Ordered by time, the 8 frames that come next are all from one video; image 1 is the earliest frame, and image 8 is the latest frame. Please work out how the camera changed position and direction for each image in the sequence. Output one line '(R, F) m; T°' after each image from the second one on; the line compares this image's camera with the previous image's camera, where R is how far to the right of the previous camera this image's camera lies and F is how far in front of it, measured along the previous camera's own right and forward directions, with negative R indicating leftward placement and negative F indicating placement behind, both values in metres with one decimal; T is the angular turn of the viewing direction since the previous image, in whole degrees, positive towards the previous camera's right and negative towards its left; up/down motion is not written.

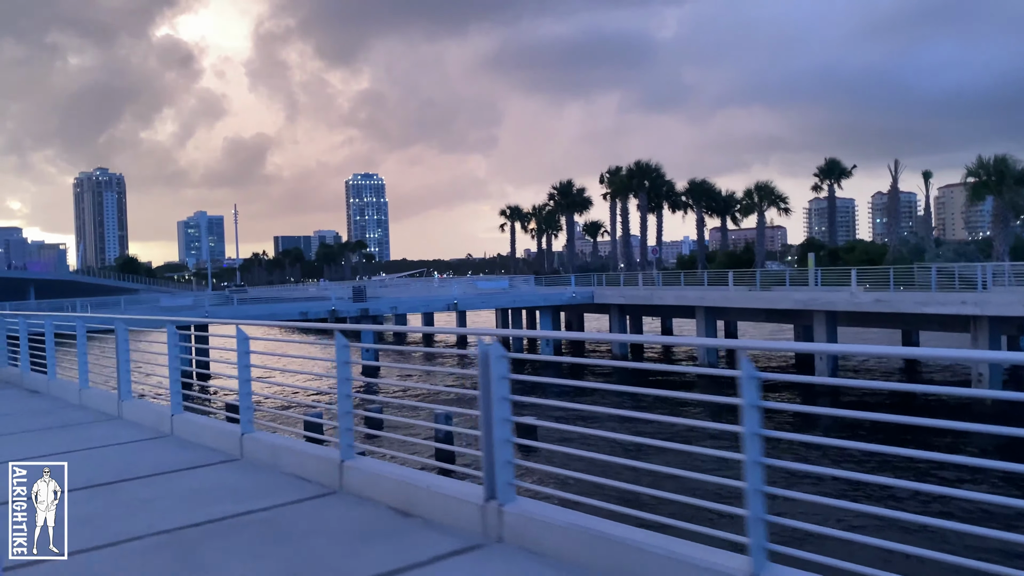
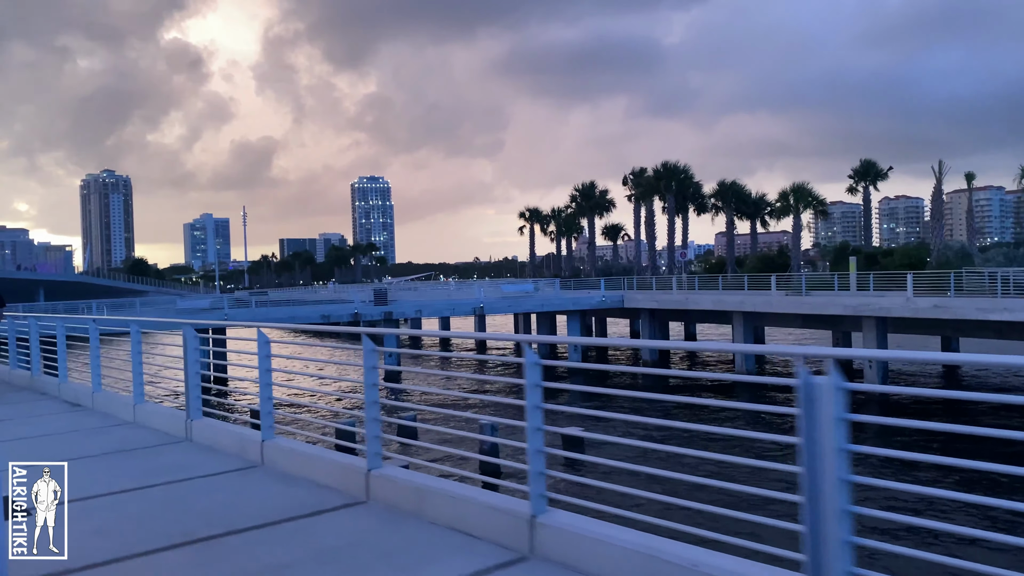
(-0.7, +0.8) m; 0°
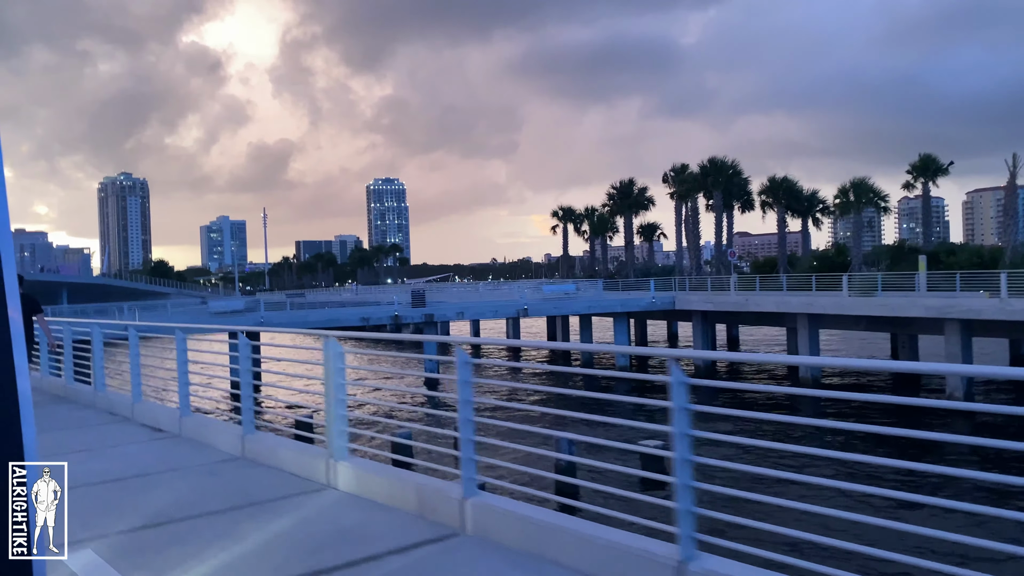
(-0.9, +1.1) m; -1°
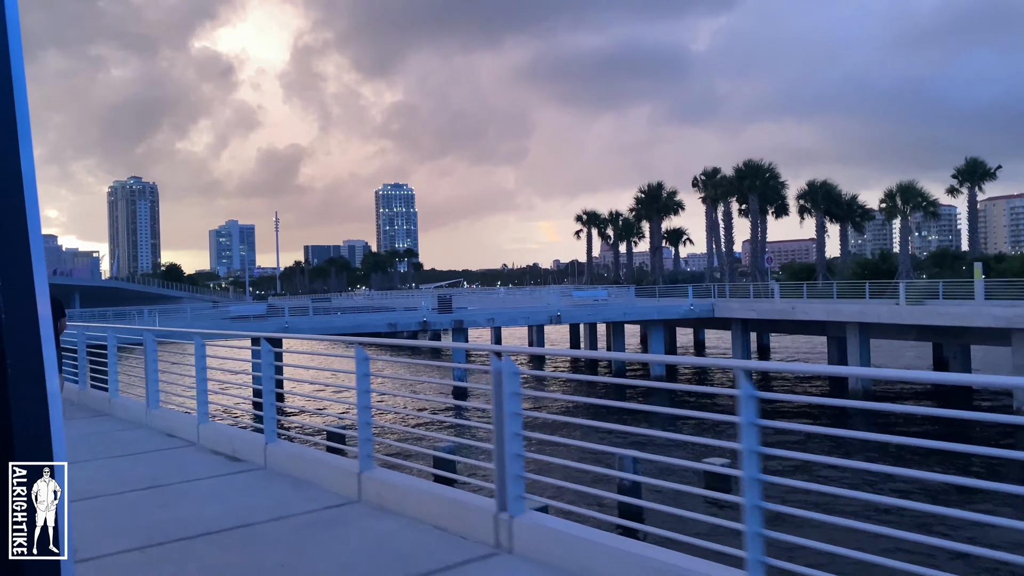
(-0.7, +0.9) m; -1°
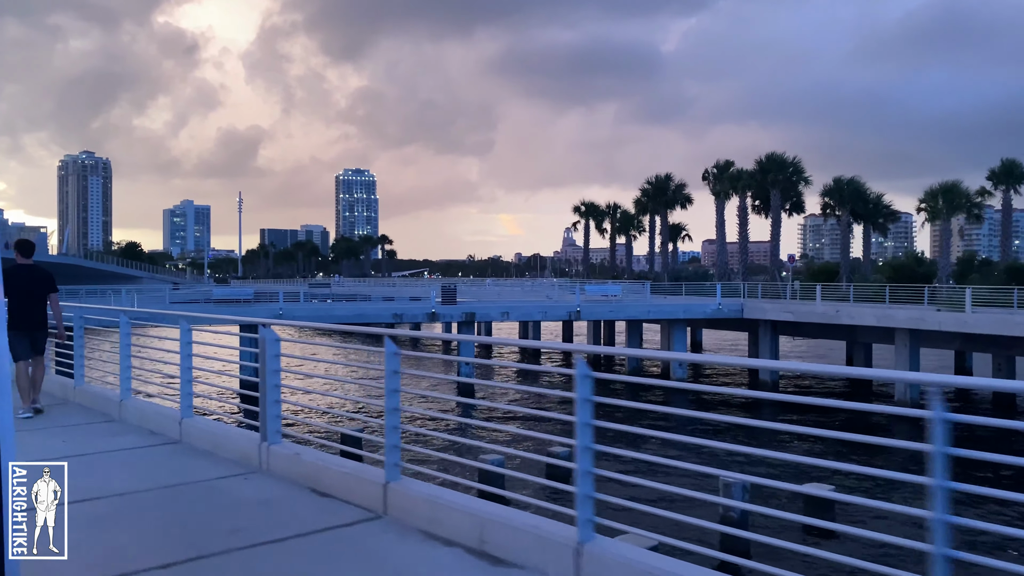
(-1.5, +1.9) m; +3°
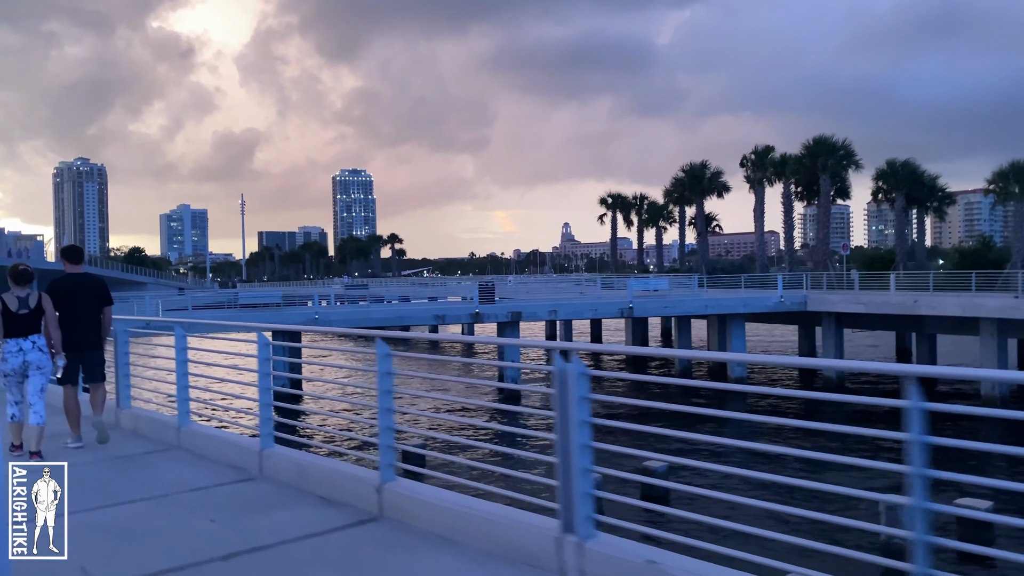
(-1.2, +1.3) m; 0°
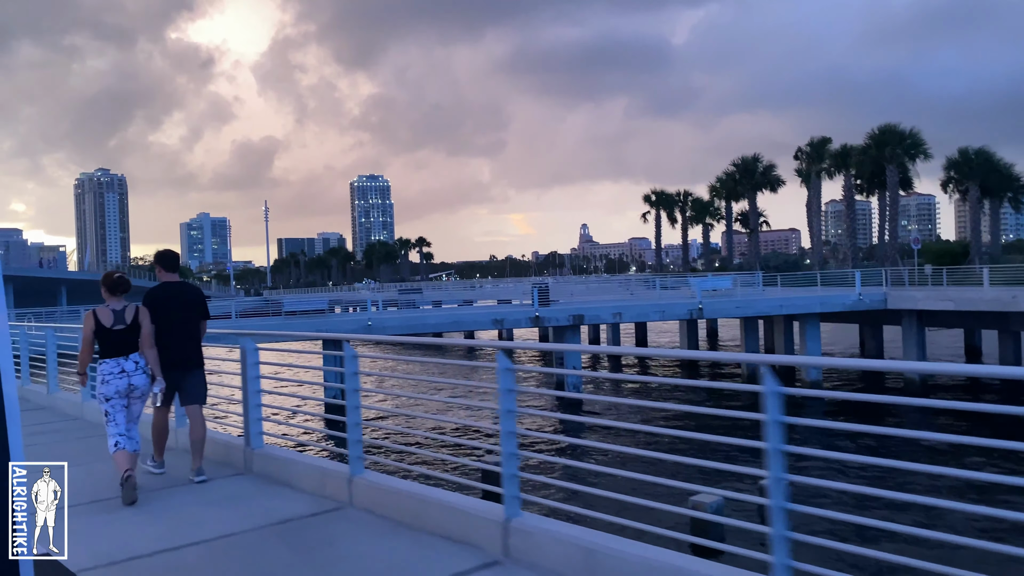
(-1.0, +1.1) m; -1°
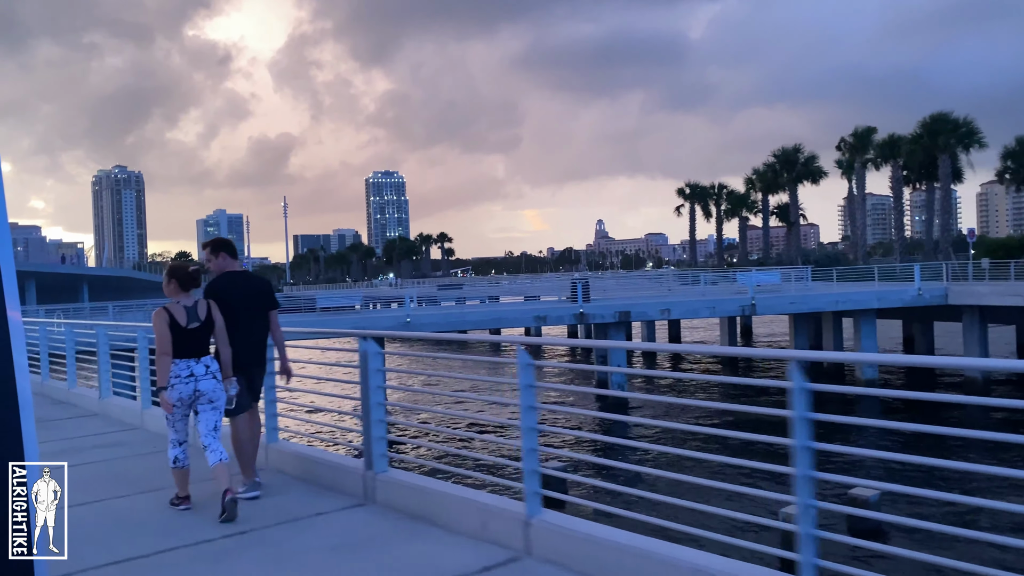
(-0.6, +0.7) m; -1°
